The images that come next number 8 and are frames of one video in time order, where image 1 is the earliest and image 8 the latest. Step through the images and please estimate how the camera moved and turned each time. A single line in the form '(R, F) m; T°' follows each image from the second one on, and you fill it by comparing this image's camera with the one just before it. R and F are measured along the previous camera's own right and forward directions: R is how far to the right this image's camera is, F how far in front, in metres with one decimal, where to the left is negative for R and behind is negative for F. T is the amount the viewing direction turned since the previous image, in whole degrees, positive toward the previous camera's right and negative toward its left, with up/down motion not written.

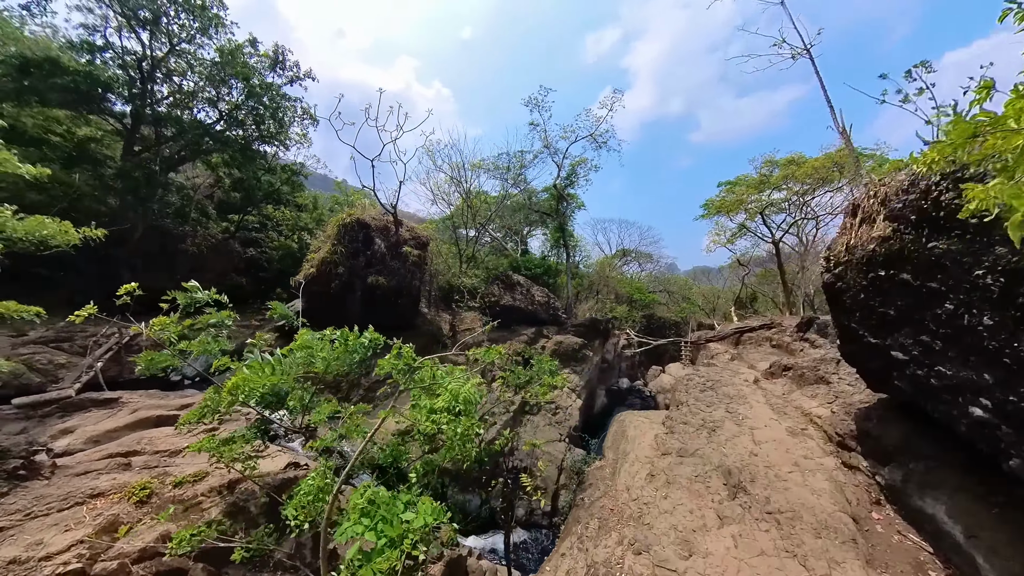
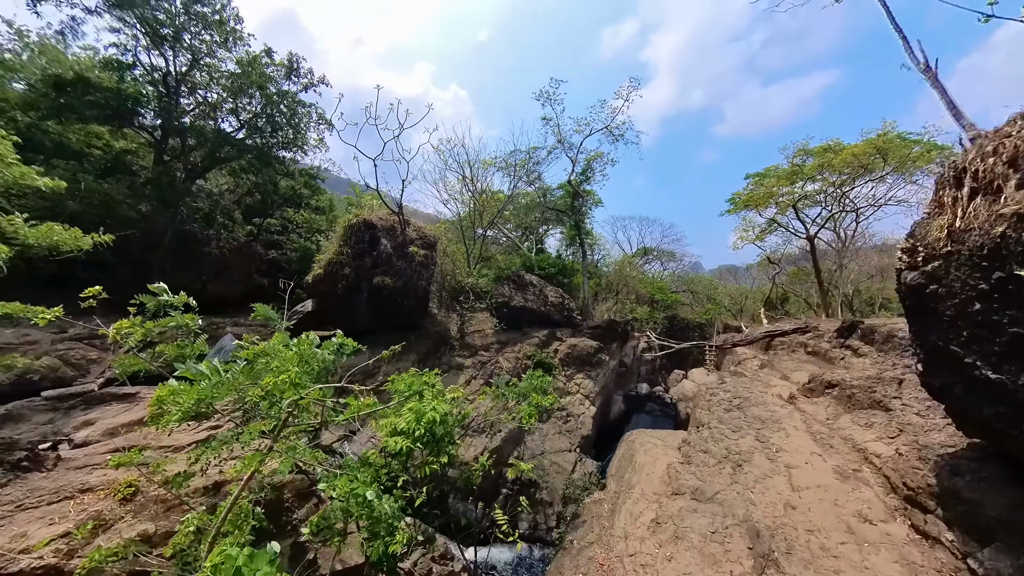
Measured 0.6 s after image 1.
(+0.3, +0.5) m; -3°
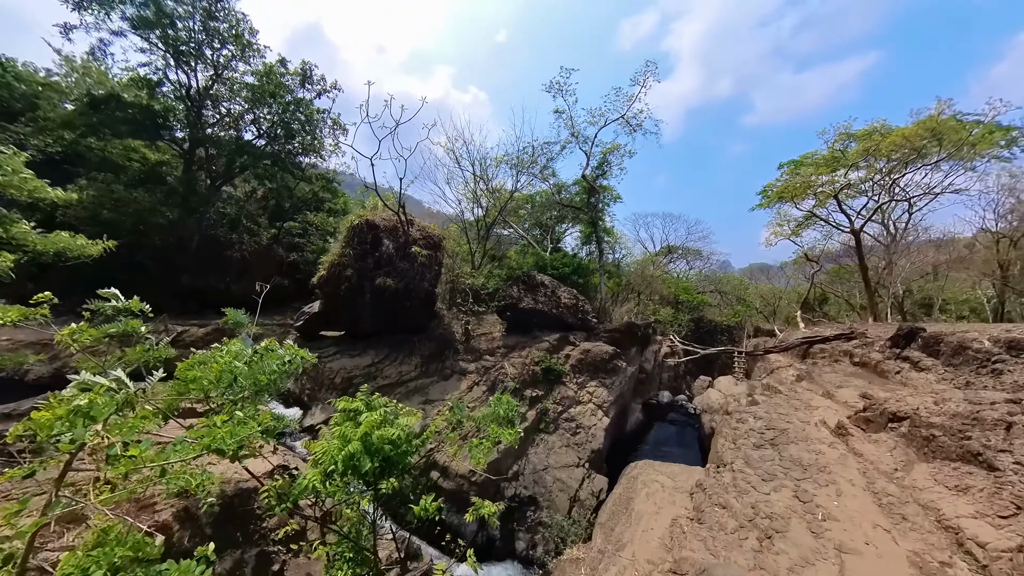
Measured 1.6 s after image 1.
(+0.5, +0.7) m; -4°
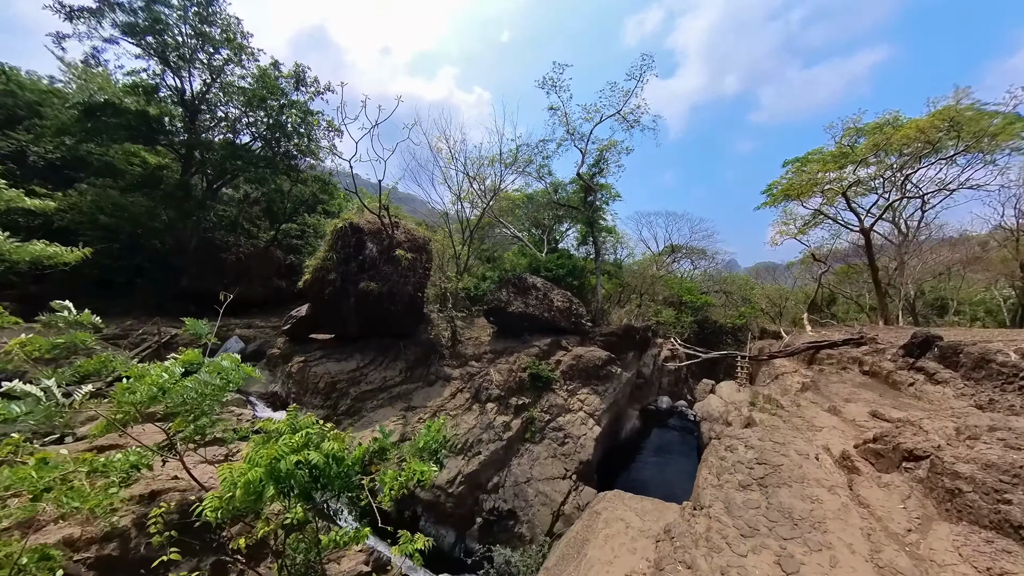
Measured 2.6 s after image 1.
(+0.5, +0.5) m; -1°
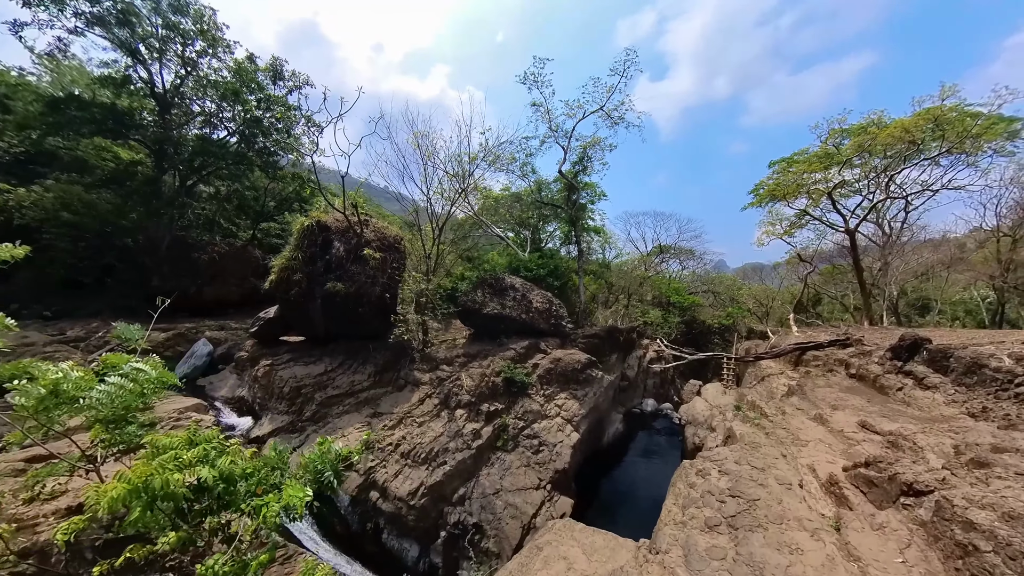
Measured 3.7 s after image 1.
(+0.5, +0.5) m; +1°
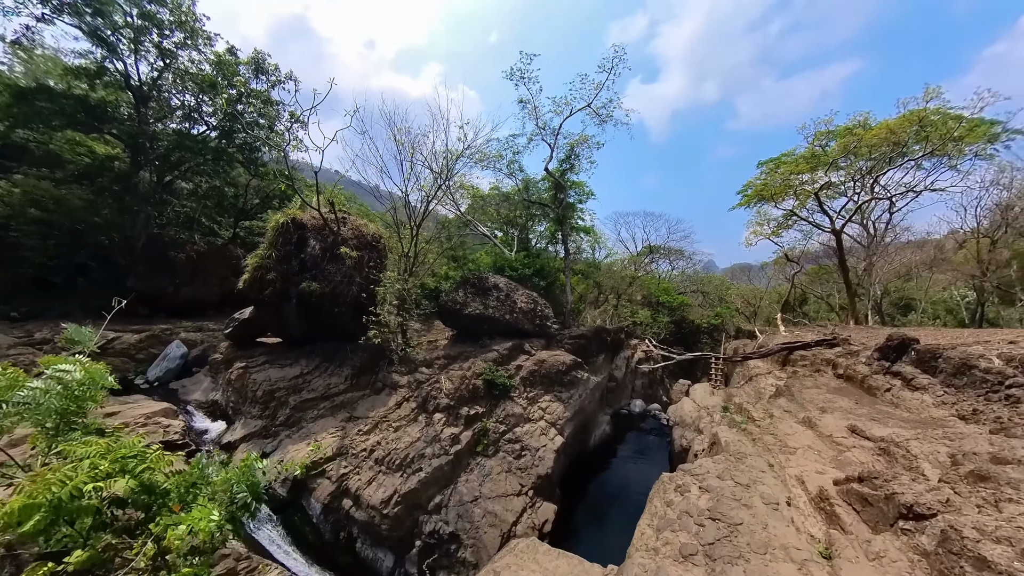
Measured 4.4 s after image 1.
(+0.2, +0.3) m; +1°
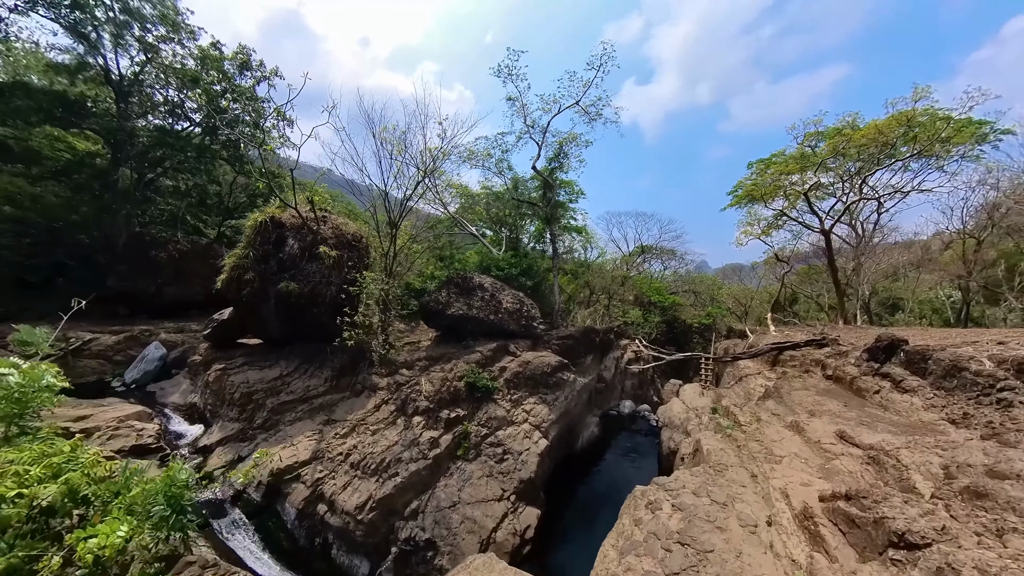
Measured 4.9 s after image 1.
(+0.3, +0.2) m; +1°
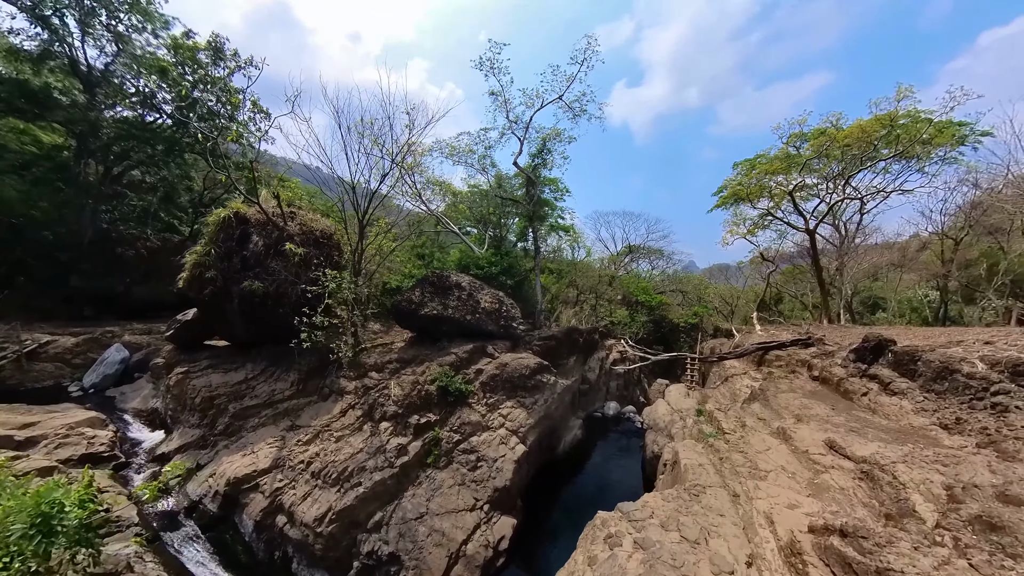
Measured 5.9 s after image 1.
(+0.3, +0.4) m; +2°
